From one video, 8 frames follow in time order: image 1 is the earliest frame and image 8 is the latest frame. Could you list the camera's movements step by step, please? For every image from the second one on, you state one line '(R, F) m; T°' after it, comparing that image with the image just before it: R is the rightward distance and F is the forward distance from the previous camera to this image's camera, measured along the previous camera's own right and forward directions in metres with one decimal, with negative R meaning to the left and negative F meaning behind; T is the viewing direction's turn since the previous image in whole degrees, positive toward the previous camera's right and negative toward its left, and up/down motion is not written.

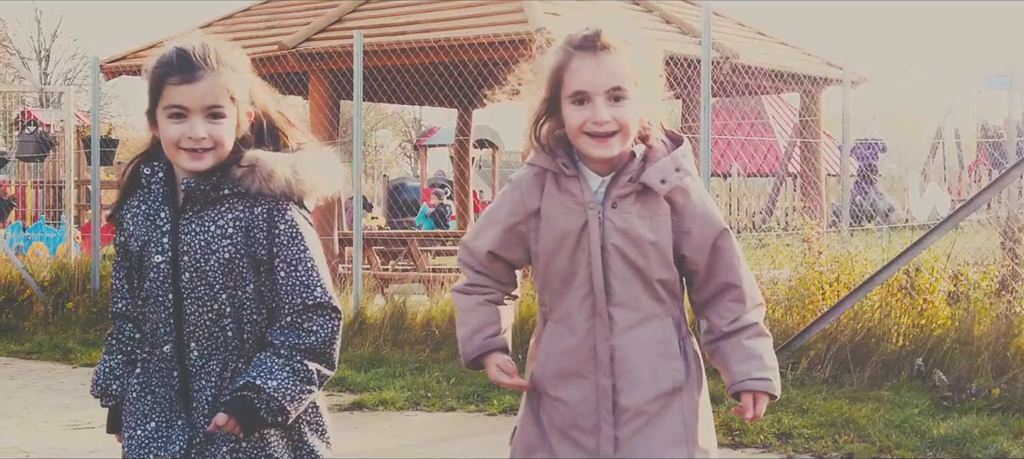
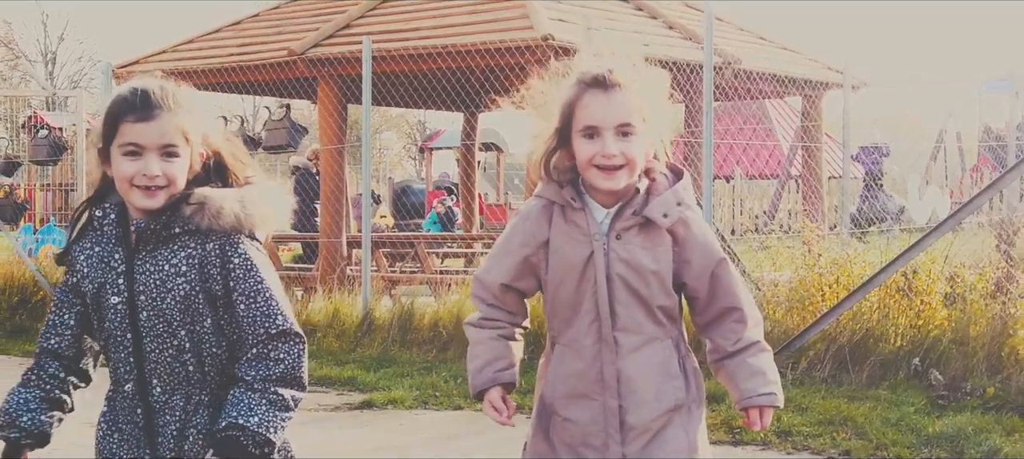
(0.0, -0.2) m; 0°
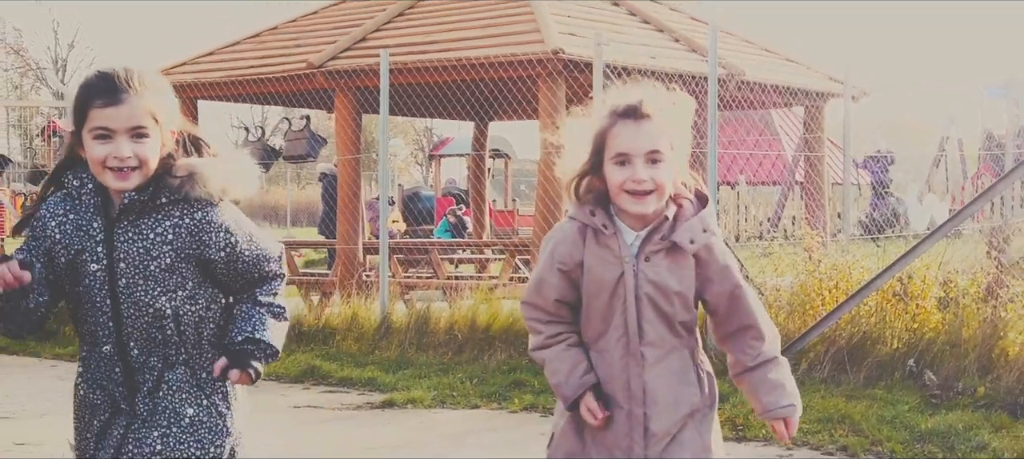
(0.0, -0.3) m; 0°
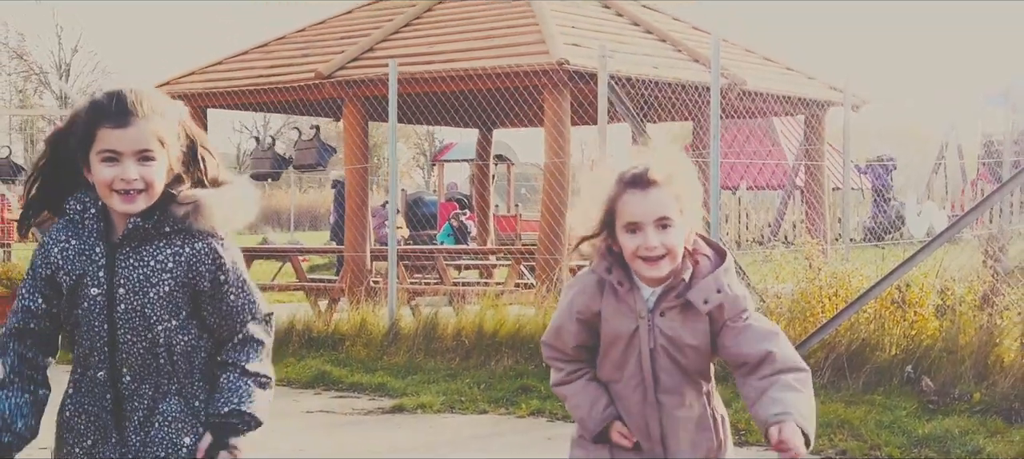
(0.0, -0.2) m; 0°
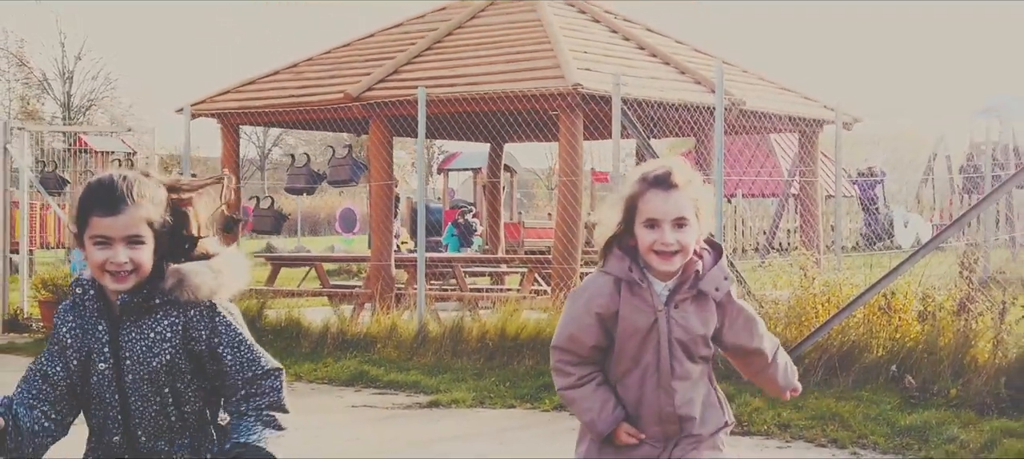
(-0.2, -0.8) m; 0°
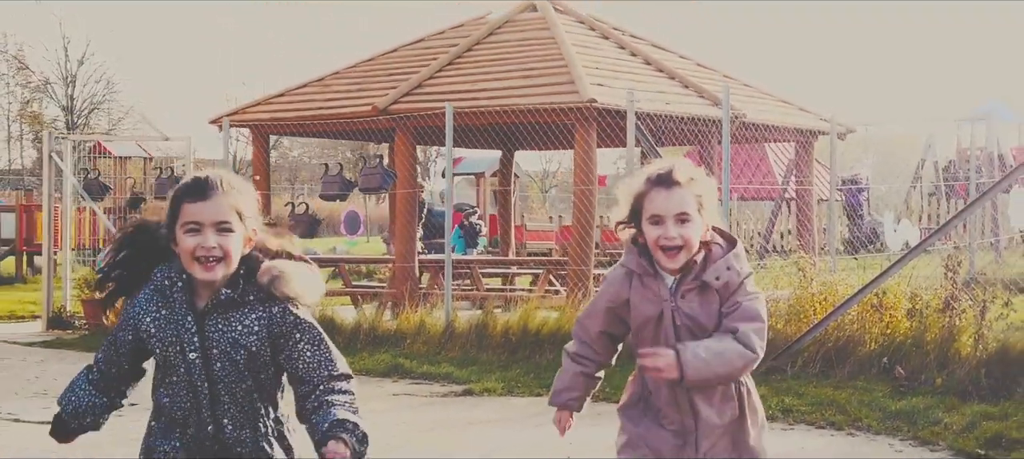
(-0.3, -0.8) m; 0°
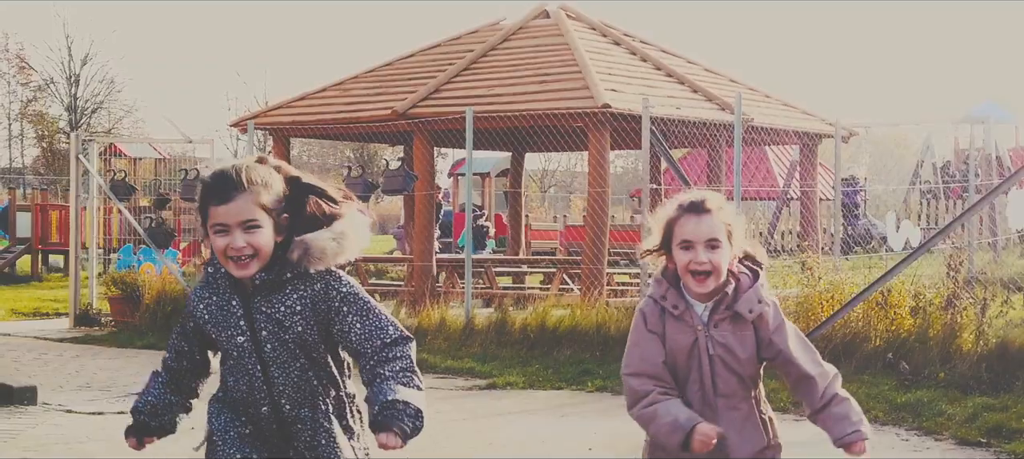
(-0.2, -0.4) m; 0°
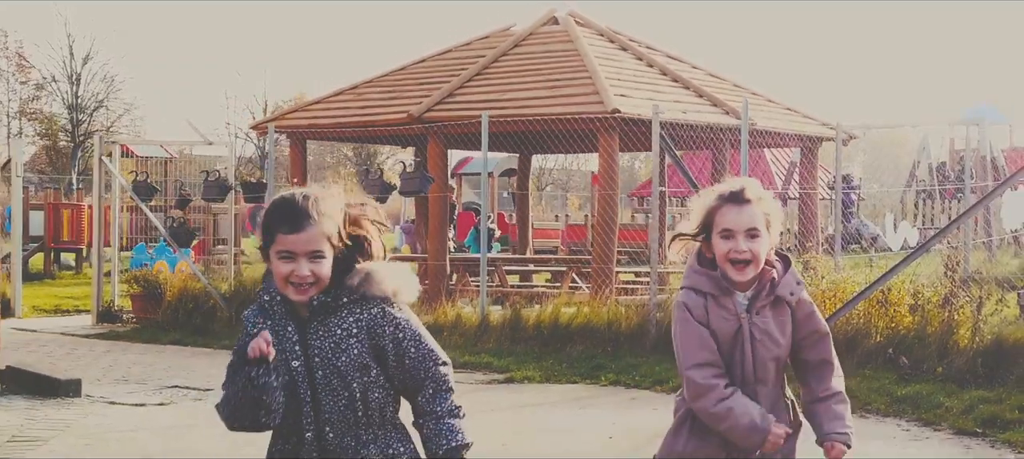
(-0.2, -0.4) m; 0°
